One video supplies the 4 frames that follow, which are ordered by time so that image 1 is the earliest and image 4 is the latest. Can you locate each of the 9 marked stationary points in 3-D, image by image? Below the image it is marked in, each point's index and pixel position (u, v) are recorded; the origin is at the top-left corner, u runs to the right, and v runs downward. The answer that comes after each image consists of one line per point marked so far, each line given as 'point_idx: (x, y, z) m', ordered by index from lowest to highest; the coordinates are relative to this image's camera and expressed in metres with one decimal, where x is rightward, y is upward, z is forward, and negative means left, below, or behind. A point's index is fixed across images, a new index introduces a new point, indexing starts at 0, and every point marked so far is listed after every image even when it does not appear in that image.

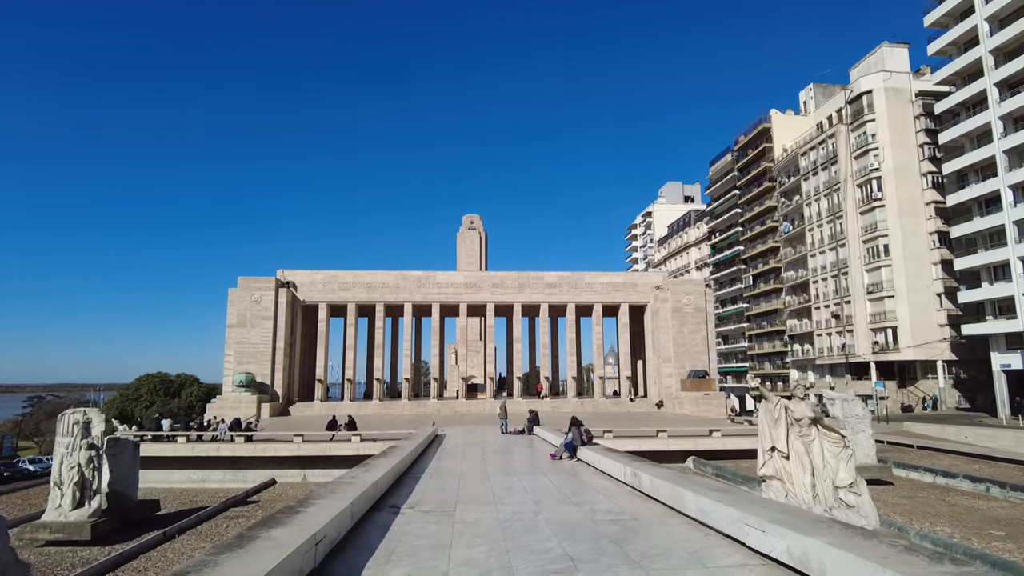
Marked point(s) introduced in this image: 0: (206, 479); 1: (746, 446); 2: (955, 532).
0: (-8.7, -5.4, +19.3) m
1: (+6.6, -4.5, +19.2) m
2: (+6.5, -3.6, +10.0) m
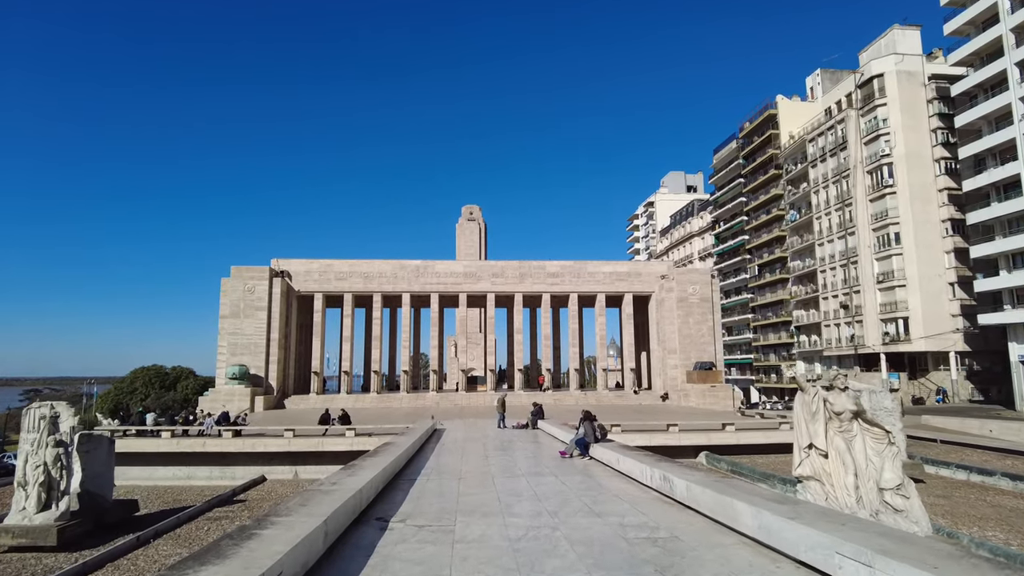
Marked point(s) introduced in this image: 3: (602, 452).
0: (-8.6, -5.1, +18.3) m
1: (+6.6, -4.1, +18.2) m
2: (+6.6, -3.3, +9.0) m
3: (+1.2, -2.2, +9.0) m
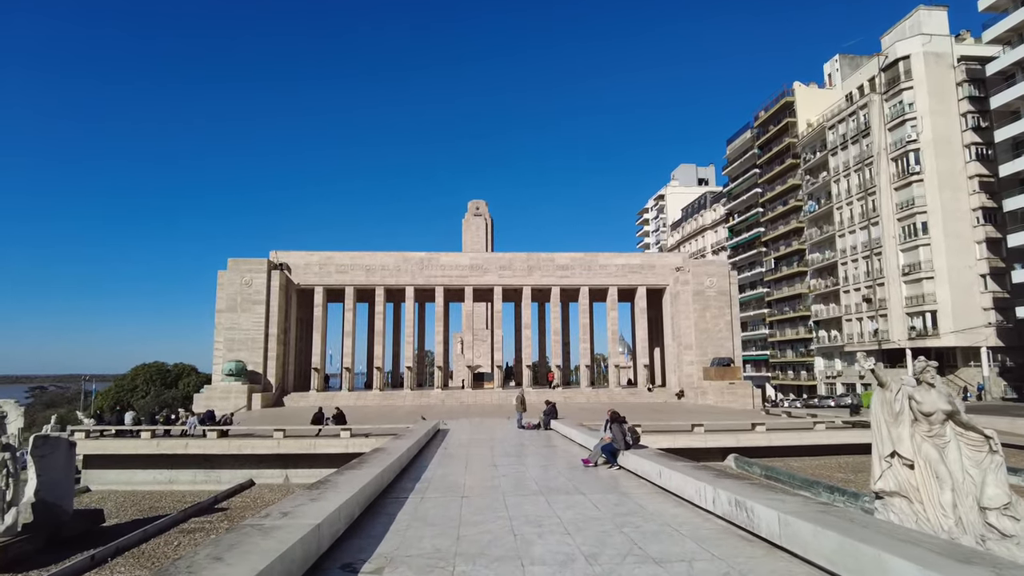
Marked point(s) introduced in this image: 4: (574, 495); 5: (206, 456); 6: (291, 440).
0: (-8.3, -4.8, +16.8) m
1: (+6.9, -3.8, +16.6) m
2: (+6.8, -3.0, +7.4) m
3: (+1.4, -1.9, +7.4) m
4: (+0.6, -1.9, +6.2) m
5: (-7.5, -4.1, +16.7) m
6: (-5.3, -3.6, +16.2) m
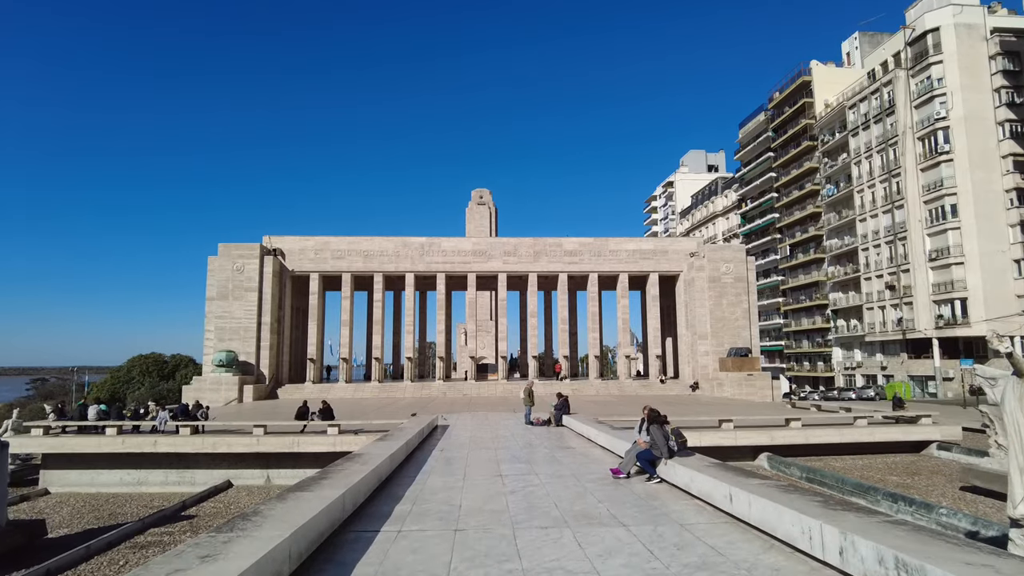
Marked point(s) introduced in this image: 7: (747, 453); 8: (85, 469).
0: (-8.2, -4.3, +15.1) m
1: (+7.0, -3.3, +14.8) m
2: (+6.9, -2.7, +5.6) m
3: (+1.4, -1.6, +5.7) m
4: (+0.7, -1.6, +4.4) m
5: (-7.4, -3.6, +15.0) m
6: (-5.1, -3.2, +14.5) m
7: (+5.2, -3.6, +15.0) m
8: (-9.6, -4.0, +15.2) m
